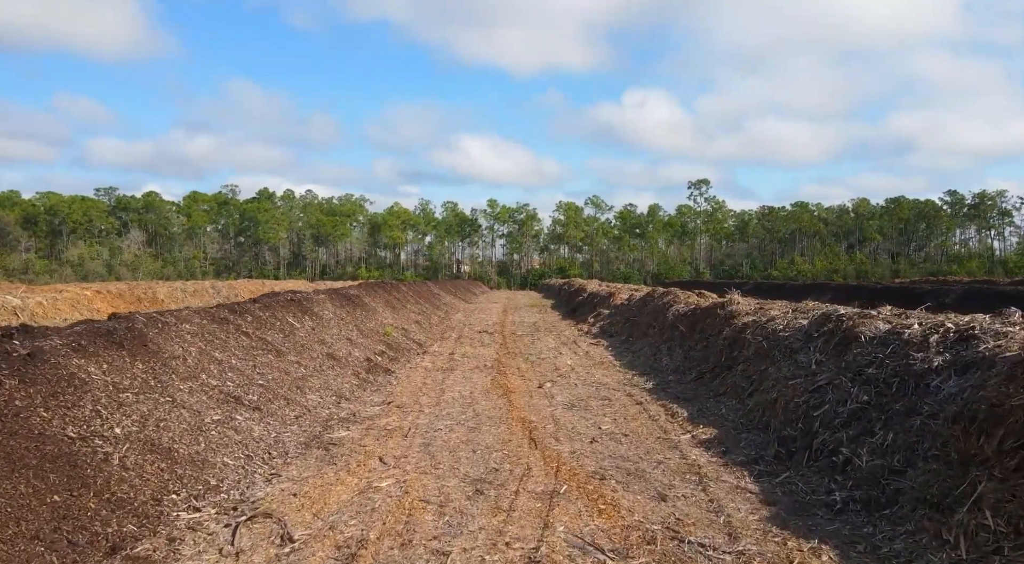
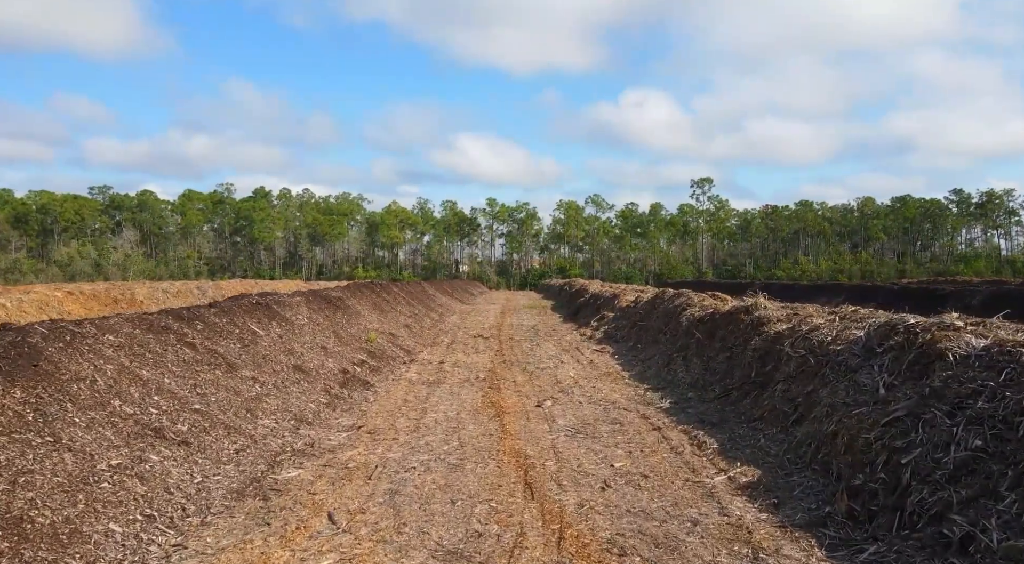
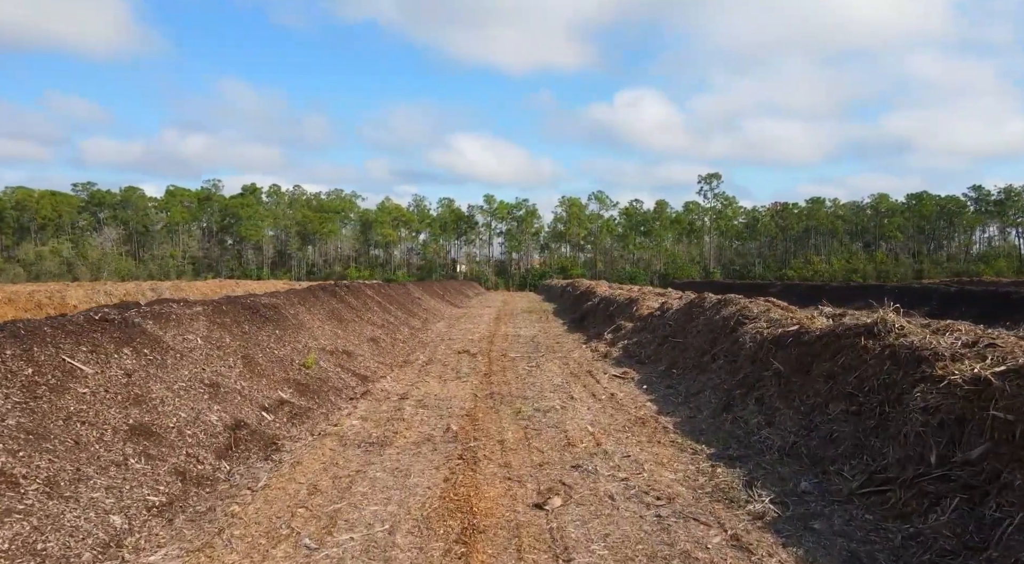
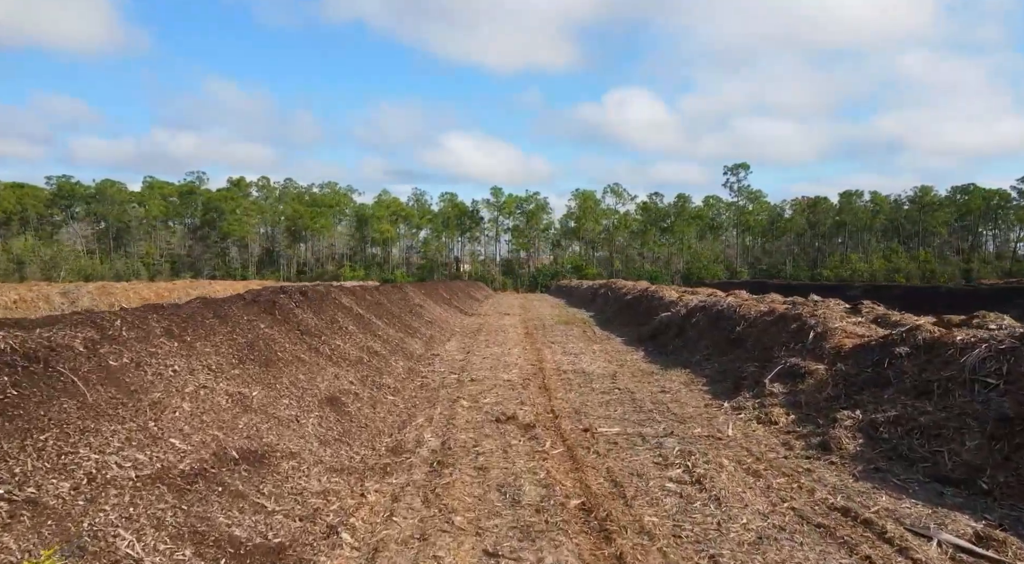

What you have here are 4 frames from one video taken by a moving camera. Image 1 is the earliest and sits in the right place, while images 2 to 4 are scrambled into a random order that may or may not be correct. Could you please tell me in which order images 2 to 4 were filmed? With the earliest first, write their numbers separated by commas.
2, 3, 4
